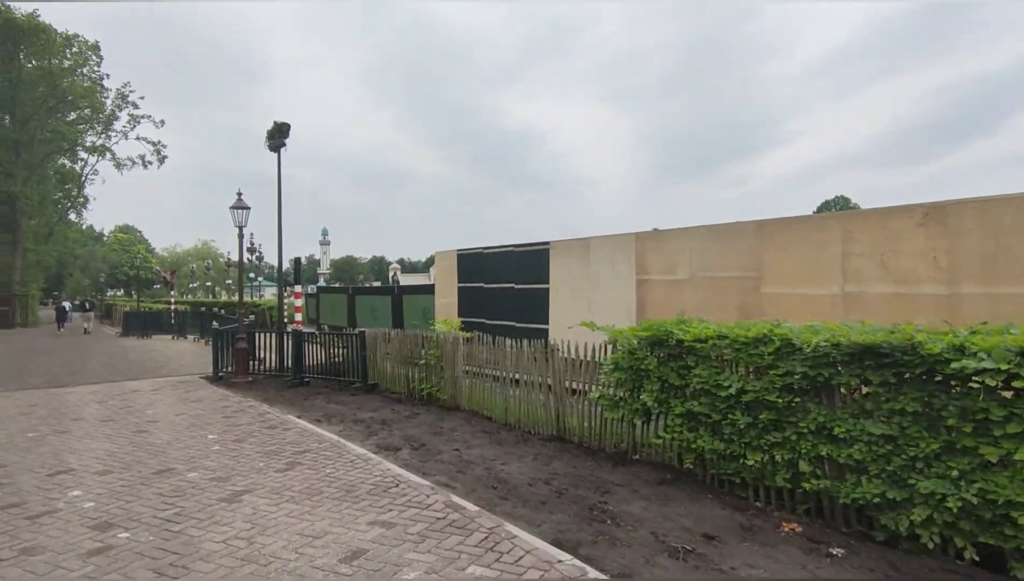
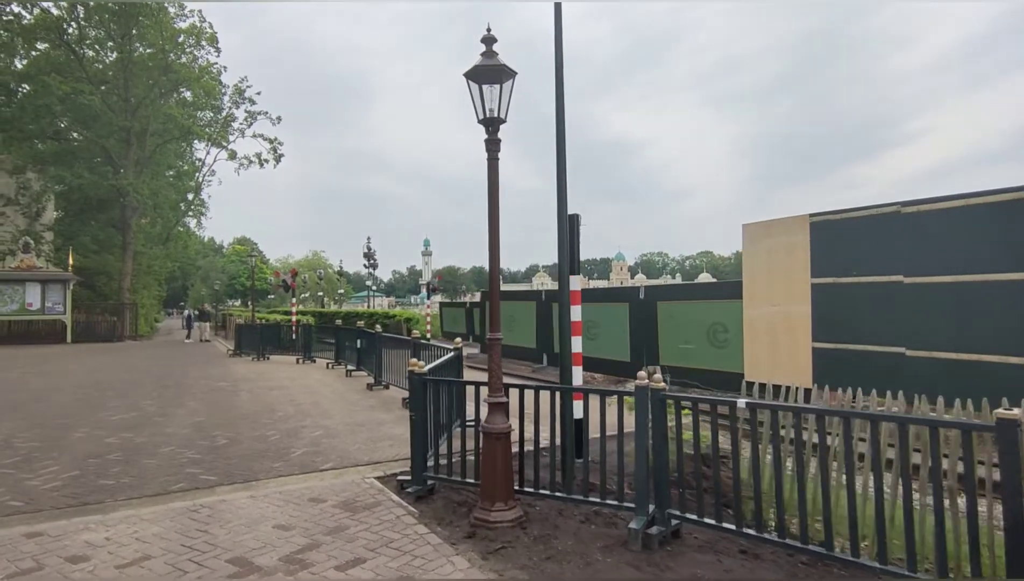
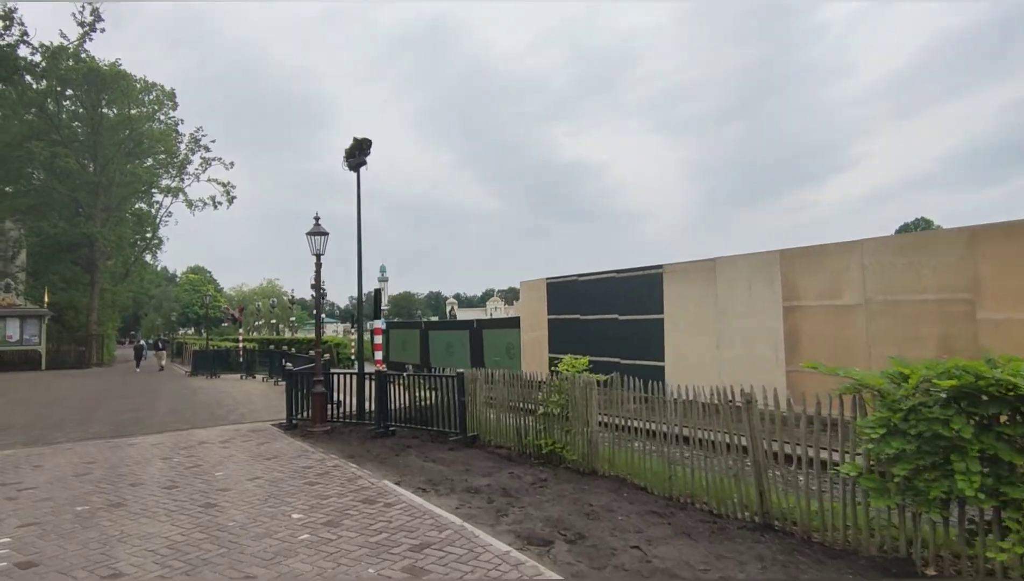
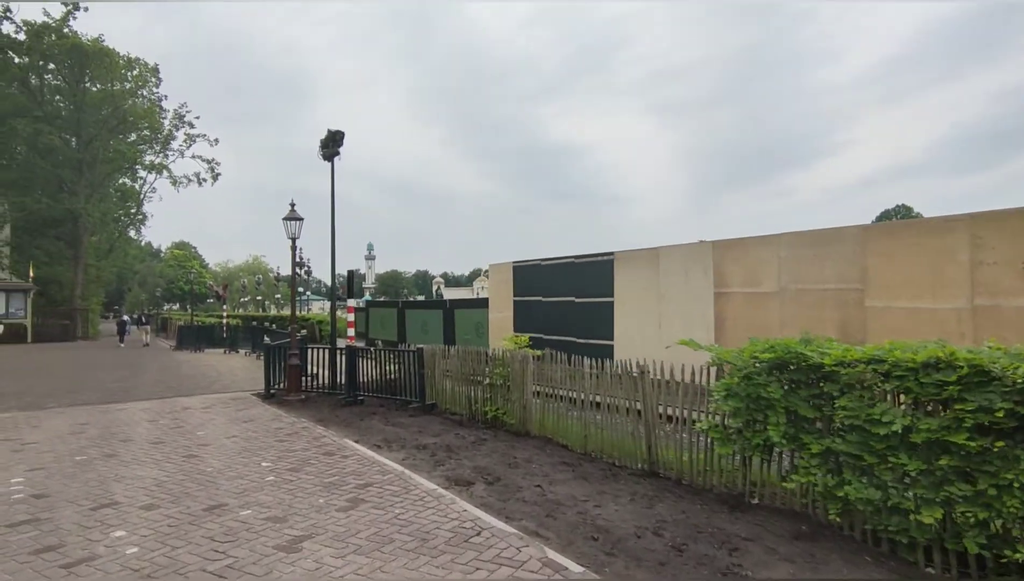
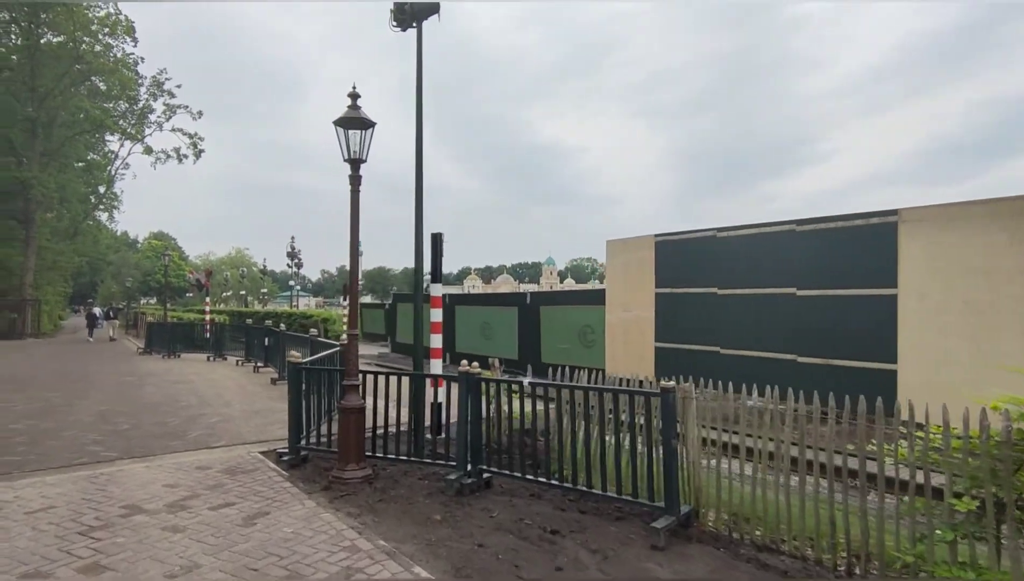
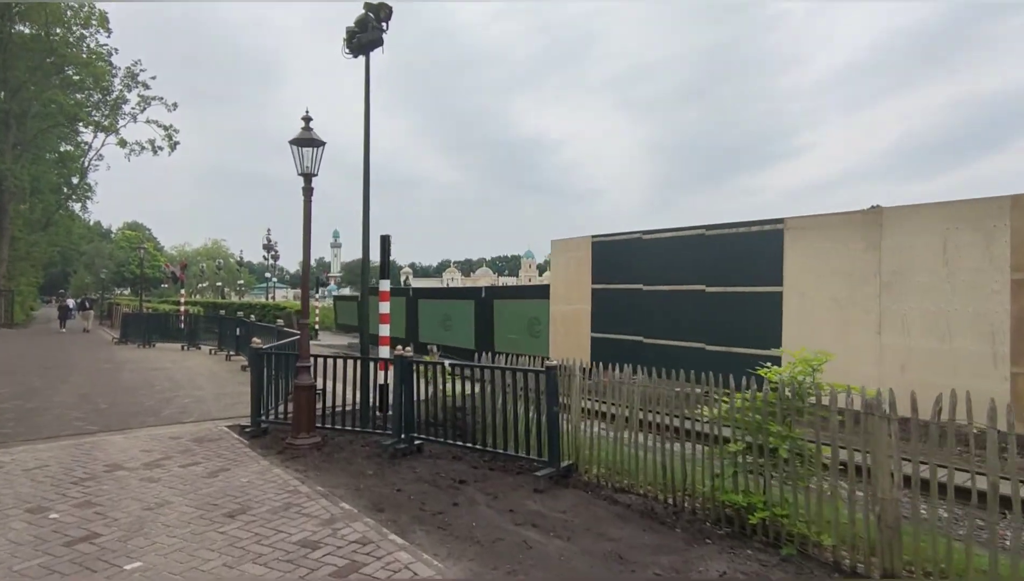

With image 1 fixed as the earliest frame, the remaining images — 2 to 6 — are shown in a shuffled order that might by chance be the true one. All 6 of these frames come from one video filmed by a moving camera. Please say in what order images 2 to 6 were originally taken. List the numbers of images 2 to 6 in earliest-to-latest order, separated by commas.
4, 3, 6, 5, 2
